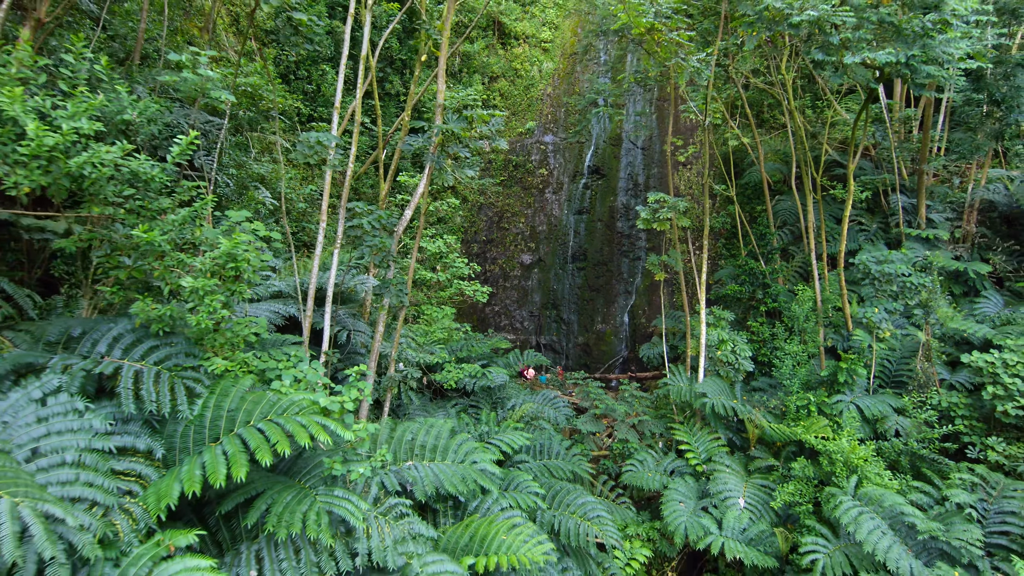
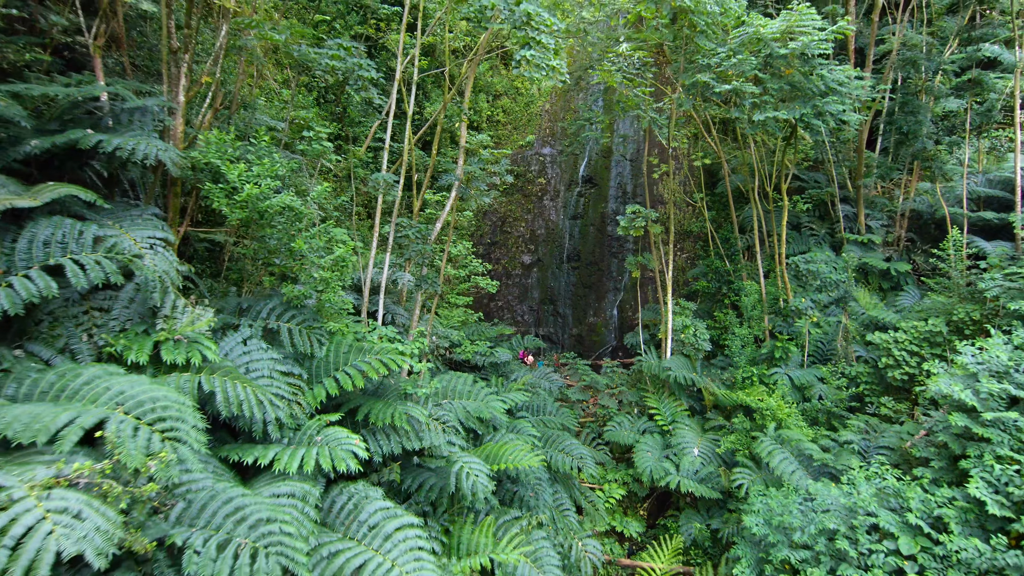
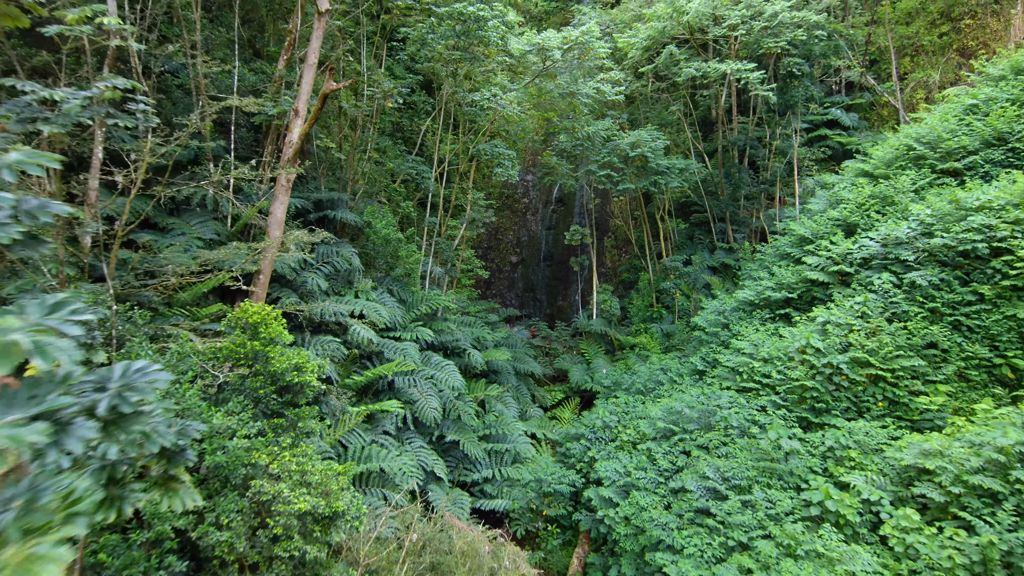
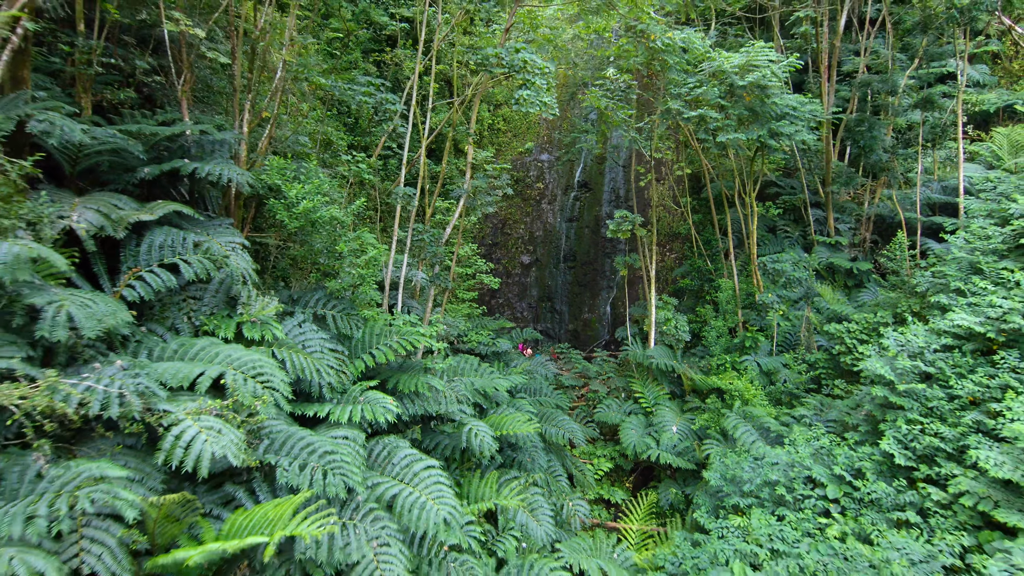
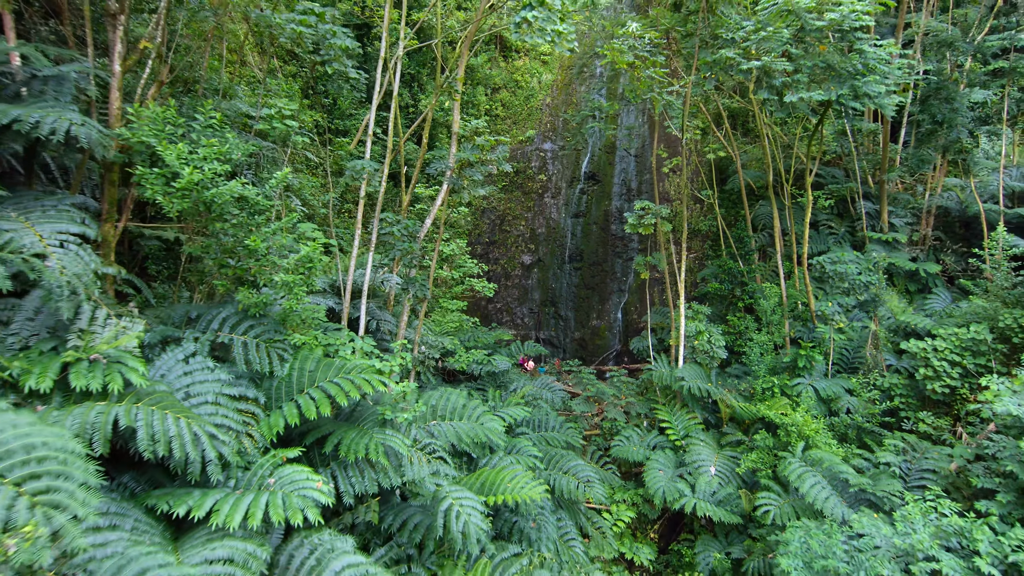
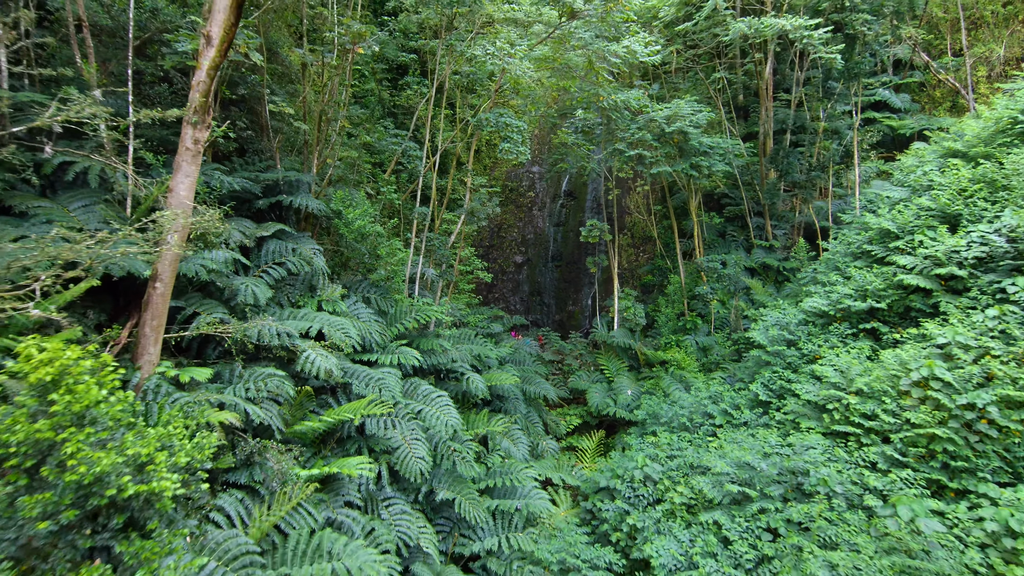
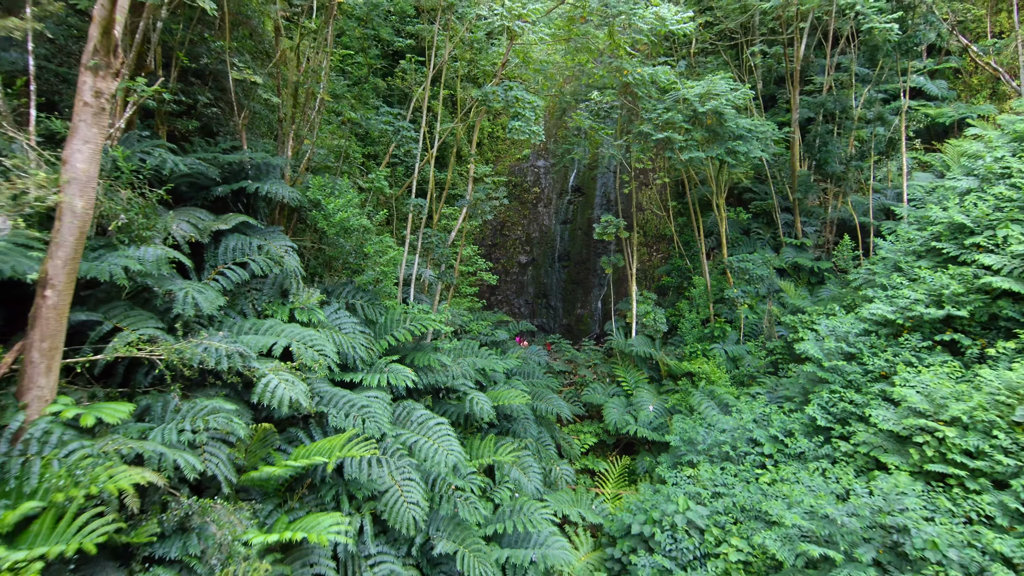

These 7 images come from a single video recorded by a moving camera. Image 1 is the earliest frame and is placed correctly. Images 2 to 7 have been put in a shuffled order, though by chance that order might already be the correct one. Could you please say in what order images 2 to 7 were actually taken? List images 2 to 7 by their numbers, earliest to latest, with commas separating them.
5, 2, 4, 7, 6, 3
